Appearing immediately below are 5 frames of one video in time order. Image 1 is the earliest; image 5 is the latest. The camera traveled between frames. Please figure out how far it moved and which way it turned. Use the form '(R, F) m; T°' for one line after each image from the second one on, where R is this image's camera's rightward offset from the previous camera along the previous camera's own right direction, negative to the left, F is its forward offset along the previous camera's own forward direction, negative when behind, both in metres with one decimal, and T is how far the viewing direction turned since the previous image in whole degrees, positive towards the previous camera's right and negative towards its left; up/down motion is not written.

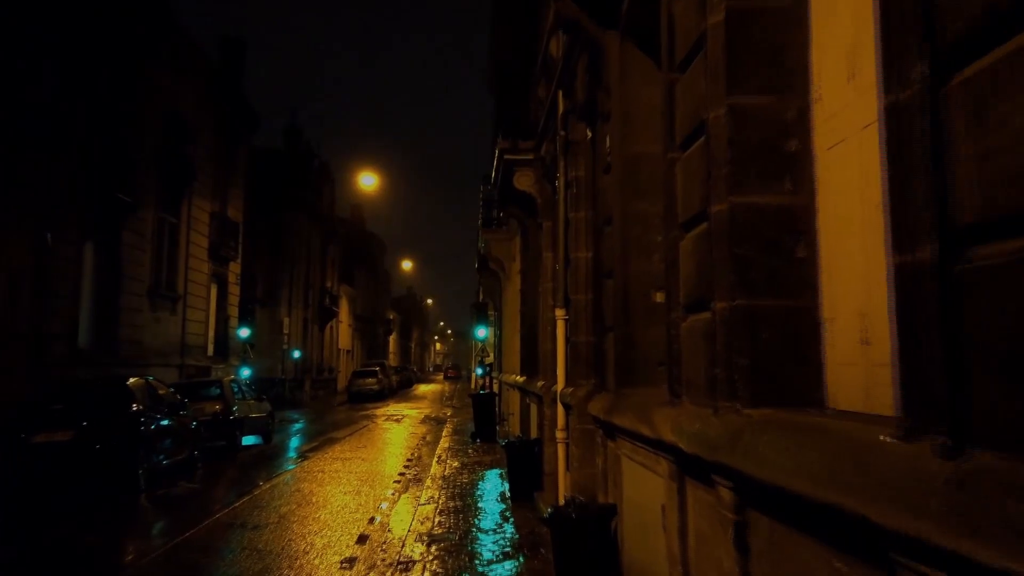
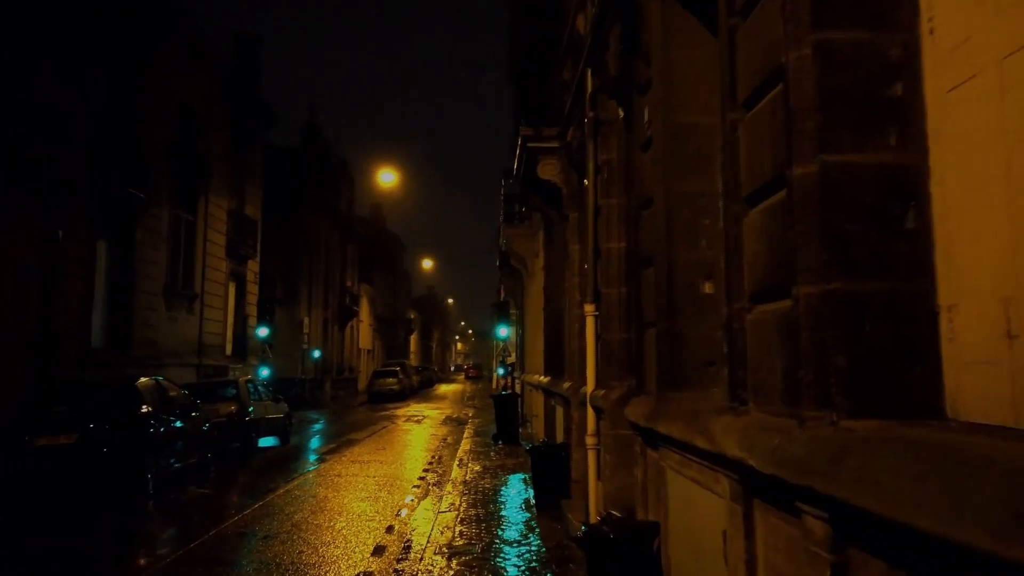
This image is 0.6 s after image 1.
(0.0, +0.6) m; -1°
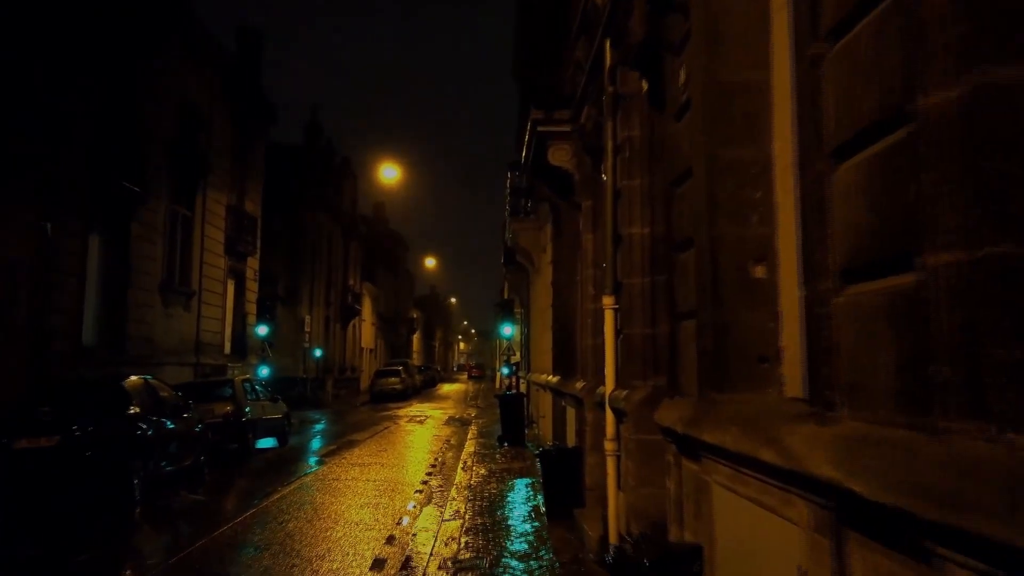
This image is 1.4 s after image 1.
(-0.1, +0.7) m; 0°
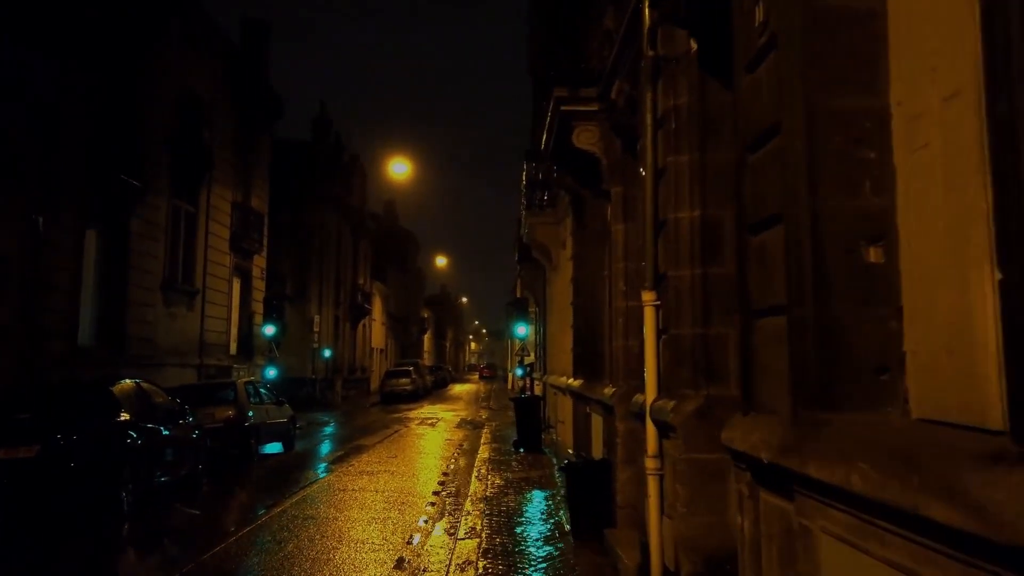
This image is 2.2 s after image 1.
(-0.1, +0.9) m; -1°
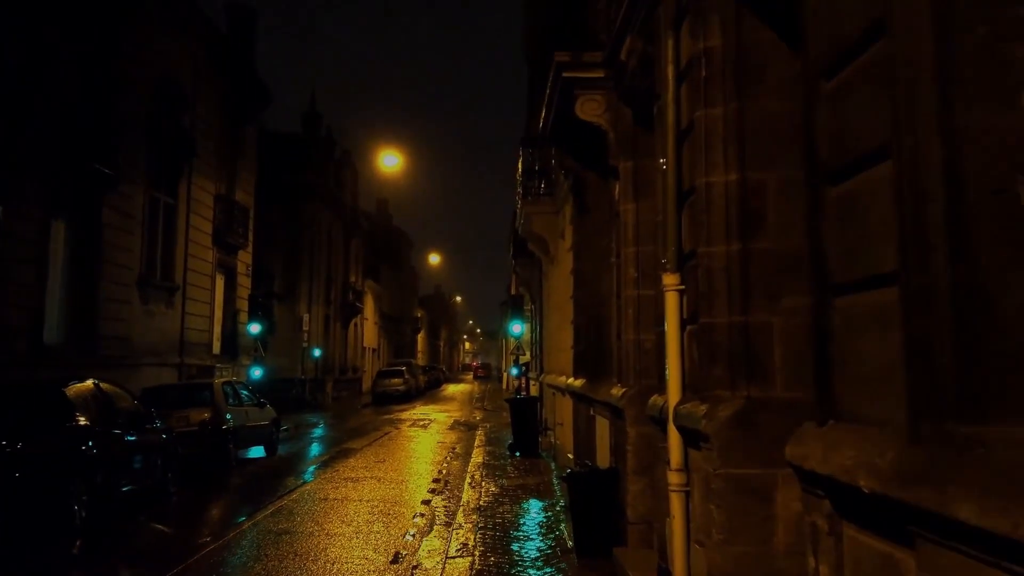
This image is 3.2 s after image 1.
(0.0, +0.9) m; 0°
